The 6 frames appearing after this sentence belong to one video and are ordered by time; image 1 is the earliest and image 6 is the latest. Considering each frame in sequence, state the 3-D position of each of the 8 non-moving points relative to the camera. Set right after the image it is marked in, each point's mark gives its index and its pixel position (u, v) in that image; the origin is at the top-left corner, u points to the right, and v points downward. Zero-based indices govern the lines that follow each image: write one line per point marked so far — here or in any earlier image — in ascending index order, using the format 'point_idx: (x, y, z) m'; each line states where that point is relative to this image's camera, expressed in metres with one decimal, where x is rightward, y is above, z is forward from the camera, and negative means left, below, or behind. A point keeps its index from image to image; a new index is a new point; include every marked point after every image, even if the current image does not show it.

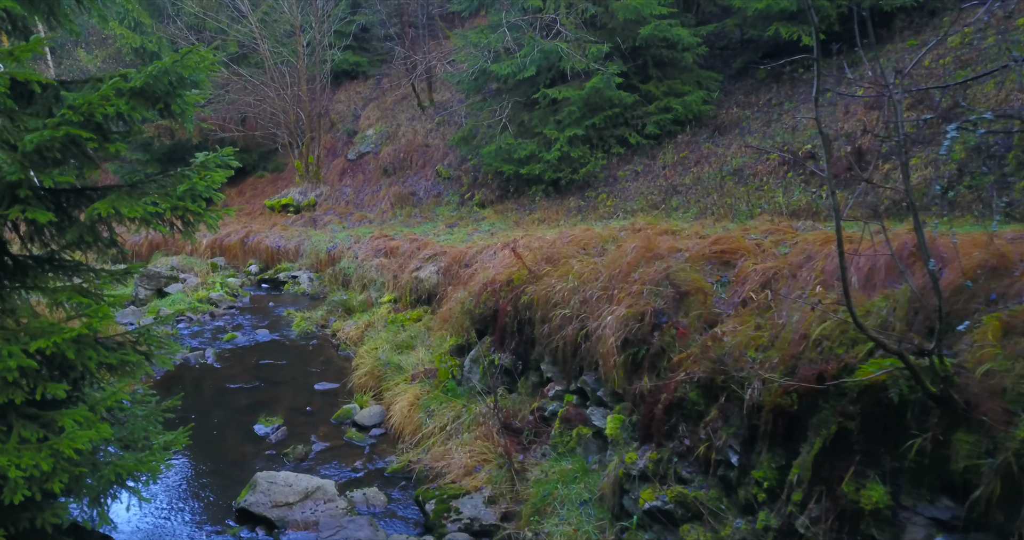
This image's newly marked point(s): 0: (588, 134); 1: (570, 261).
0: (+1.7, +3.0, +13.4) m
1: (+0.6, +0.1, +5.7) m
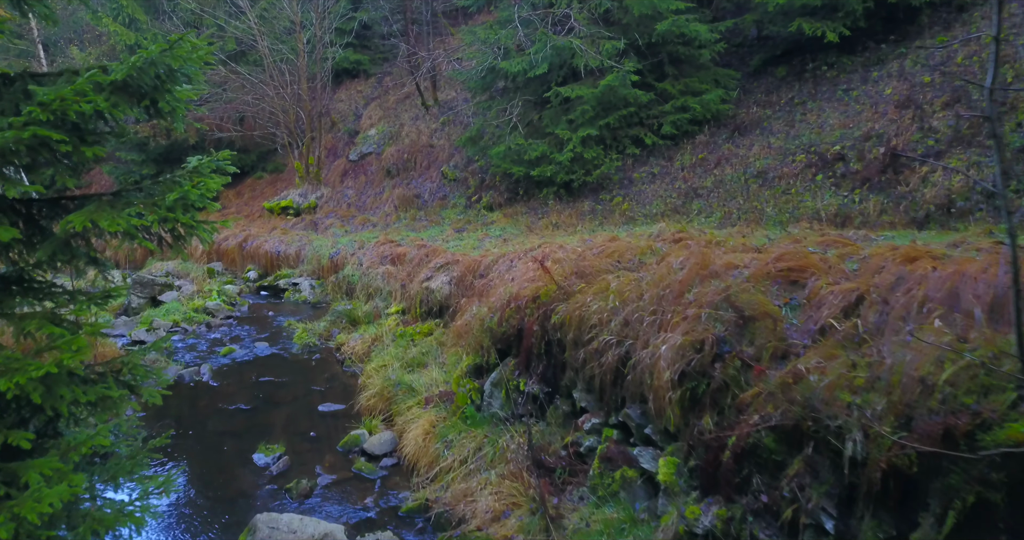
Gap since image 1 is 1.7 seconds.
0: (+1.9, +2.9, +12.8) m
1: (+0.8, -0.1, +5.1) m
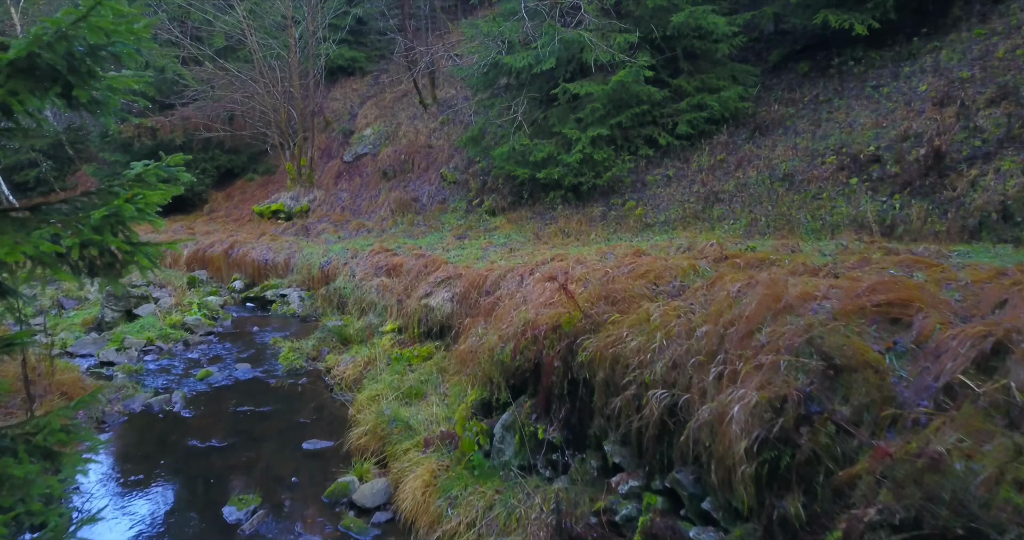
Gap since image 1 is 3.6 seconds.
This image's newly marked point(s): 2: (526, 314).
0: (+2.0, +2.7, +12.0) m
1: (+0.9, -0.3, +4.3) m
2: (+0.1, -0.4, +5.1) m
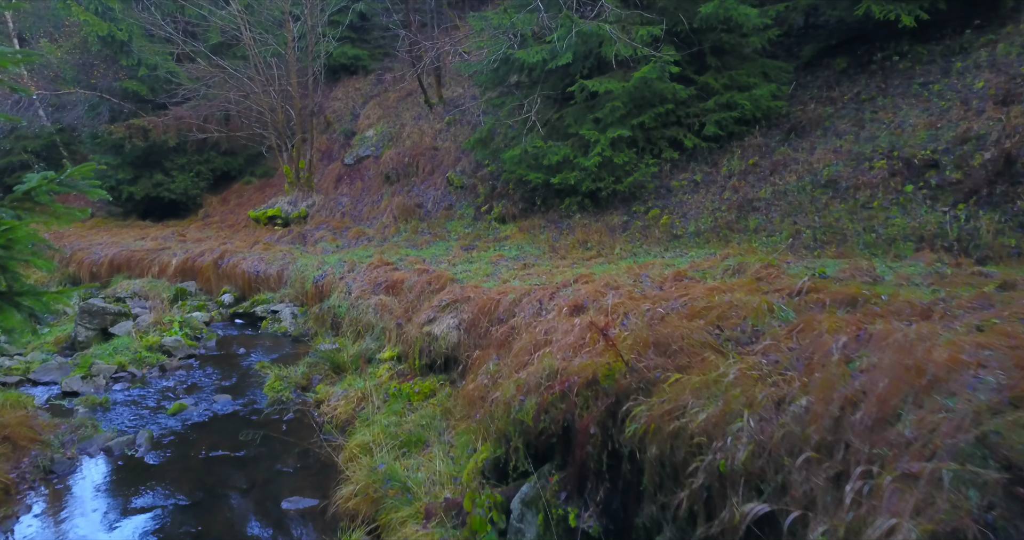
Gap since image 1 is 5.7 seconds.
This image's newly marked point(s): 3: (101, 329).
0: (+2.3, +2.5, +11.0) m
1: (+1.1, -0.5, +3.3) m
2: (+0.3, -0.6, +4.1) m
3: (-6.1, -0.9, +8.8) m
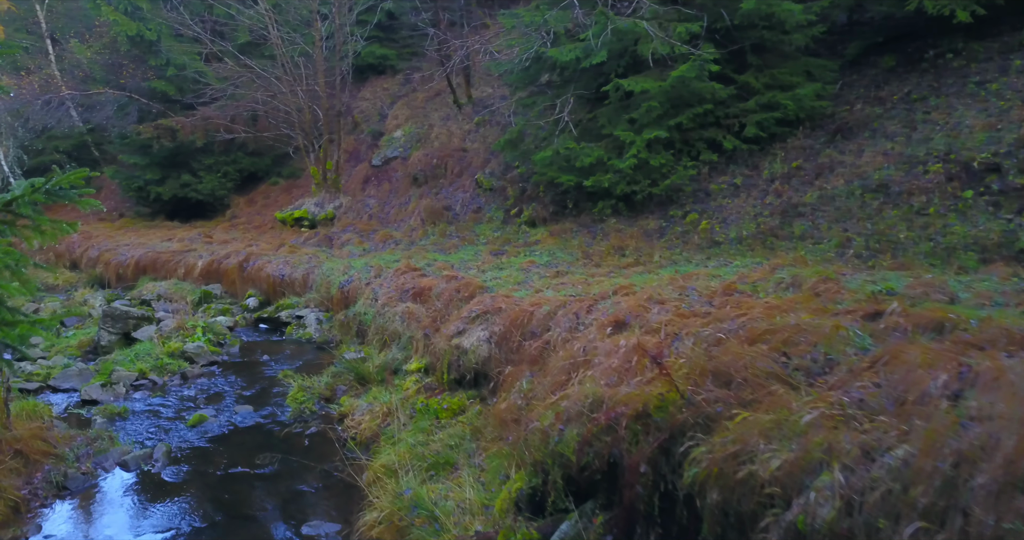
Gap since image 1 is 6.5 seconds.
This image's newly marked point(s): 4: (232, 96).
0: (+2.8, +2.4, +10.5) m
1: (+1.3, -0.6, +2.9) m
2: (+0.5, -0.7, +3.7) m
3: (-5.7, -0.9, +8.7) m
4: (-7.6, +4.8, +16.4) m
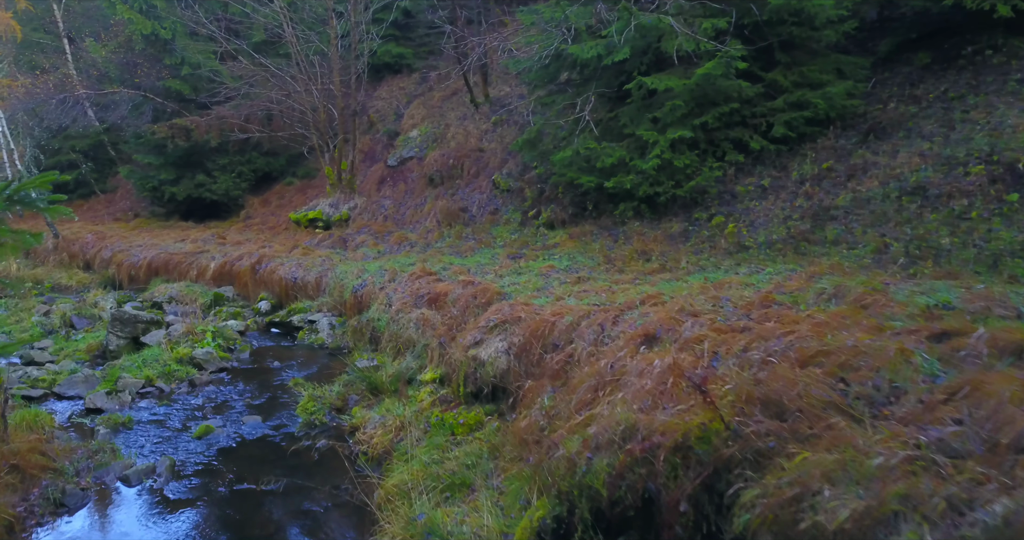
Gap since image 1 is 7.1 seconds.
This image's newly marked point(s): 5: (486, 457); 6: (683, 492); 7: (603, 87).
0: (+3.1, +2.3, +10.2) m
1: (+1.4, -0.7, +2.6) m
2: (+0.6, -0.8, +3.4) m
3: (-5.4, -1.0, +8.6) m
4: (-7.2, +4.8, +16.3) m
5: (-0.2, -1.5, +4.8) m
6: (+0.8, -1.0, +2.8) m
7: (+1.7, +3.3, +11.0) m
